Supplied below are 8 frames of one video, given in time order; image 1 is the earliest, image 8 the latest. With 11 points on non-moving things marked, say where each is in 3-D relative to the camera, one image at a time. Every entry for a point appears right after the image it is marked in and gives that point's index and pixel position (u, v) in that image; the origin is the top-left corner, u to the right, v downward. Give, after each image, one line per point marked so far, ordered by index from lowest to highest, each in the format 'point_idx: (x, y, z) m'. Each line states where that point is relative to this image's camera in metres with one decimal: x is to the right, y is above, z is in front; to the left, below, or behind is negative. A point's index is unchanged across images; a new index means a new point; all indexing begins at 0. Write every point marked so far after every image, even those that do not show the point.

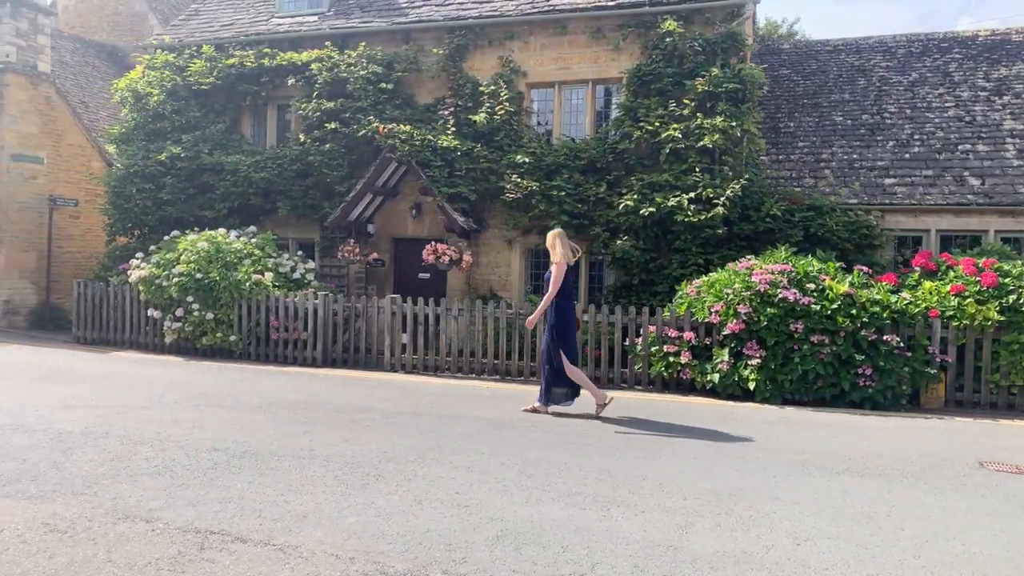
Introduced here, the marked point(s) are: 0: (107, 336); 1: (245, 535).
0: (-7.1, -0.8, +13.7) m
1: (-1.6, -1.5, +4.8) m
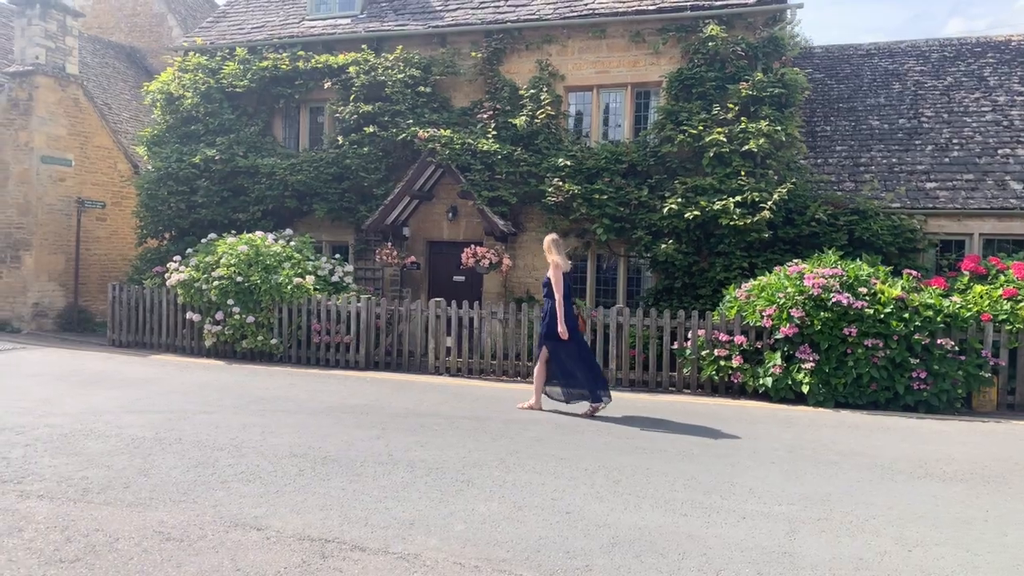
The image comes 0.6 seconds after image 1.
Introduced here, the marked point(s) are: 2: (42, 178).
0: (-6.5, -0.9, +13.6) m
1: (-0.9, -1.6, +4.8) m
2: (-9.4, +2.2, +15.5) m
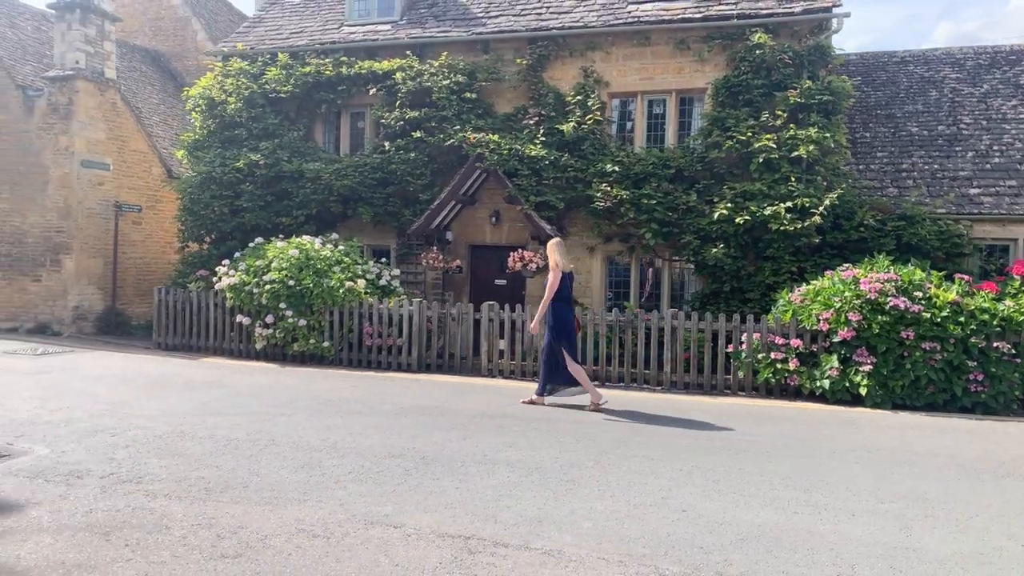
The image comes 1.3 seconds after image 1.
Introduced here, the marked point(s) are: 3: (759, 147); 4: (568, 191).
0: (-5.7, -1.0, +13.7) m
1: (-0.1, -1.6, +5.0) m
2: (-8.6, +2.1, +15.6) m
3: (+3.8, +2.1, +11.9) m
4: (+0.9, +1.6, +12.9) m
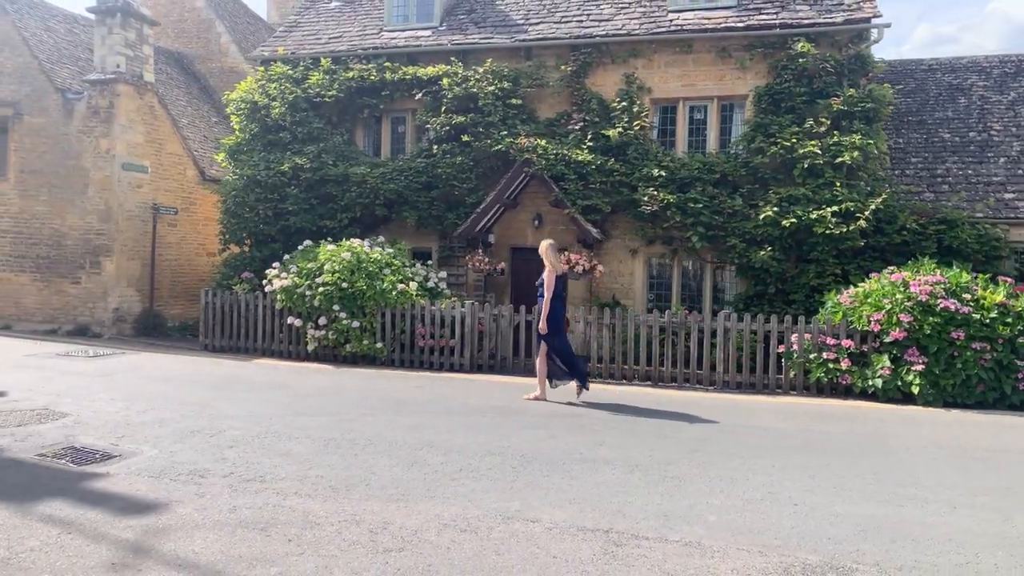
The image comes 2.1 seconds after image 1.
0: (-4.9, -1.0, +13.9) m
1: (+0.9, -1.7, +5.3) m
2: (-7.9, +2.1, +15.8) m
3: (+4.6, +2.1, +12.3) m
4: (+1.7, +1.6, +13.2) m
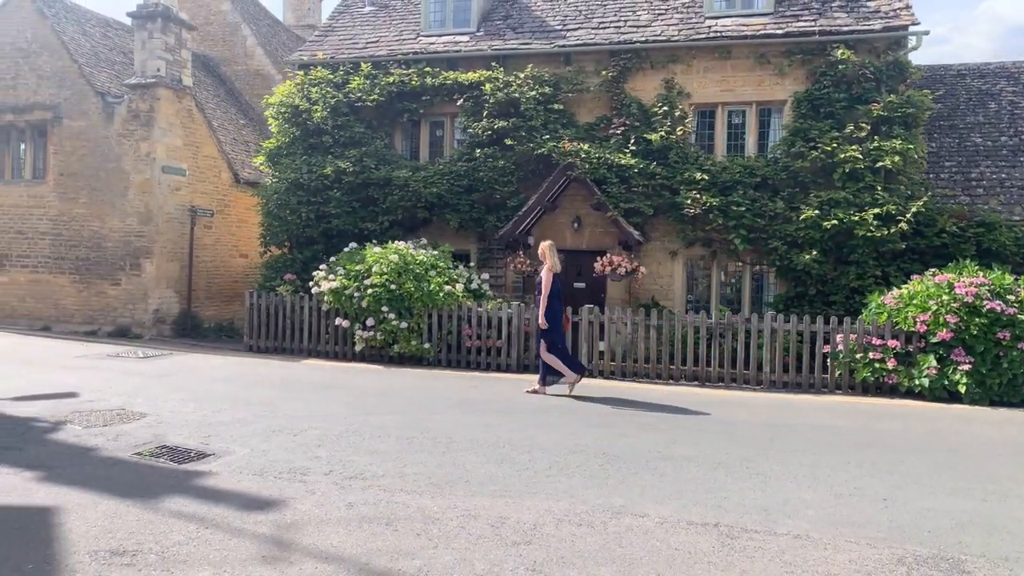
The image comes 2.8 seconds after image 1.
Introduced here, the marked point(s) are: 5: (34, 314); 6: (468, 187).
0: (-4.2, -1.0, +14.1) m
1: (+1.7, -1.7, +5.5) m
2: (-7.2, +2.1, +15.9) m
3: (+5.3, +2.1, +12.5) m
4: (+2.5, +1.6, +13.4) m
5: (-10.1, -0.5, +16.5) m
6: (-0.8, +1.9, +14.4) m
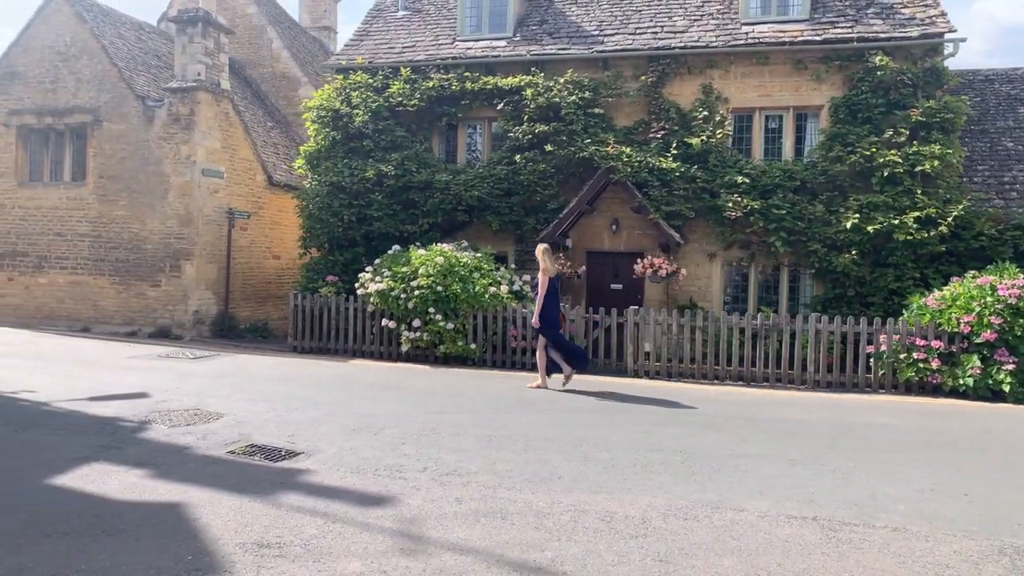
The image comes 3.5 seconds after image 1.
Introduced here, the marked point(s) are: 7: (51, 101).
0: (-3.4, -1.1, +14.4) m
1: (+2.5, -1.7, +5.8) m
2: (-6.4, +2.0, +16.1) m
3: (+6.1, +2.1, +12.8) m
4: (+3.2, +1.5, +13.7) m
5: (-9.4, -0.6, +16.7) m
6: (-0.1, +1.9, +14.7) m
7: (-10.0, +4.0, +16.8) m
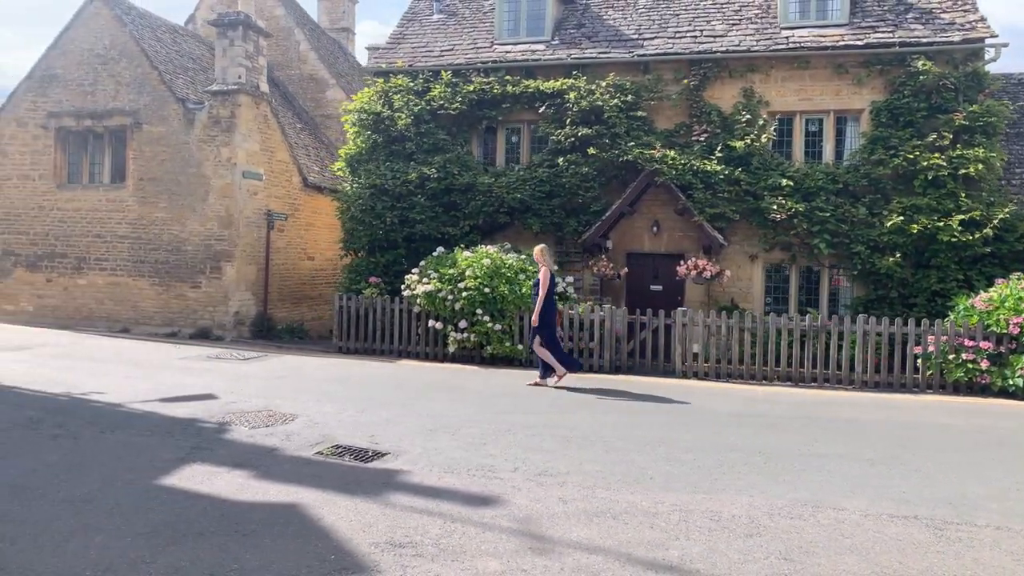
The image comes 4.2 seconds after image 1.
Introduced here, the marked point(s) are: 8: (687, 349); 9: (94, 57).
0: (-2.6, -1.1, +14.5) m
1: (+3.3, -1.8, +5.9) m
2: (-5.6, +2.0, +16.3) m
3: (+6.9, +2.0, +13.0) m
4: (+4.0, +1.5, +13.8) m
5: (-8.6, -0.6, +16.8) m
6: (+0.7, +1.8, +14.8) m
7: (-9.2, +4.0, +16.9) m
8: (+2.9, -1.0, +12.9) m
9: (-9.1, +5.0, +16.9) m
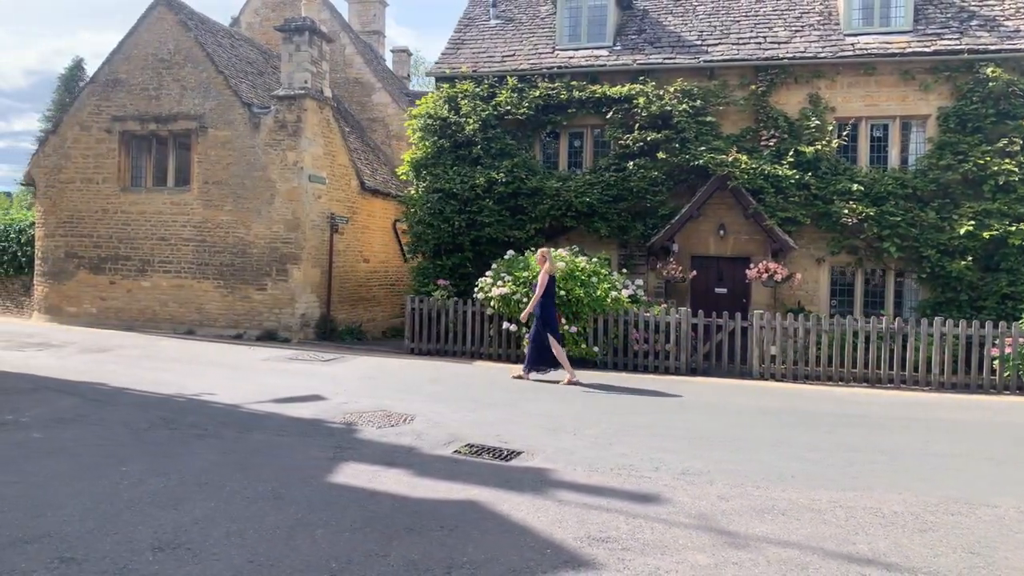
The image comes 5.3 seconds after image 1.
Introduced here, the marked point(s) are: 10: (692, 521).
0: (-1.3, -1.1, +14.7) m
1: (+4.7, -1.8, +6.2) m
2: (-4.3, +2.0, +16.5) m
3: (+8.2, +2.0, +13.2) m
4: (+5.3, +1.5, +14.1) m
5: (-7.3, -0.6, +17.0) m
6: (+2.0, +1.8, +15.1) m
7: (-7.9, +4.0, +17.1) m
8: (+4.2, -1.0, +13.1) m
9: (-7.8, +5.0, +17.1) m
10: (+1.3, -1.8, +5.9) m
